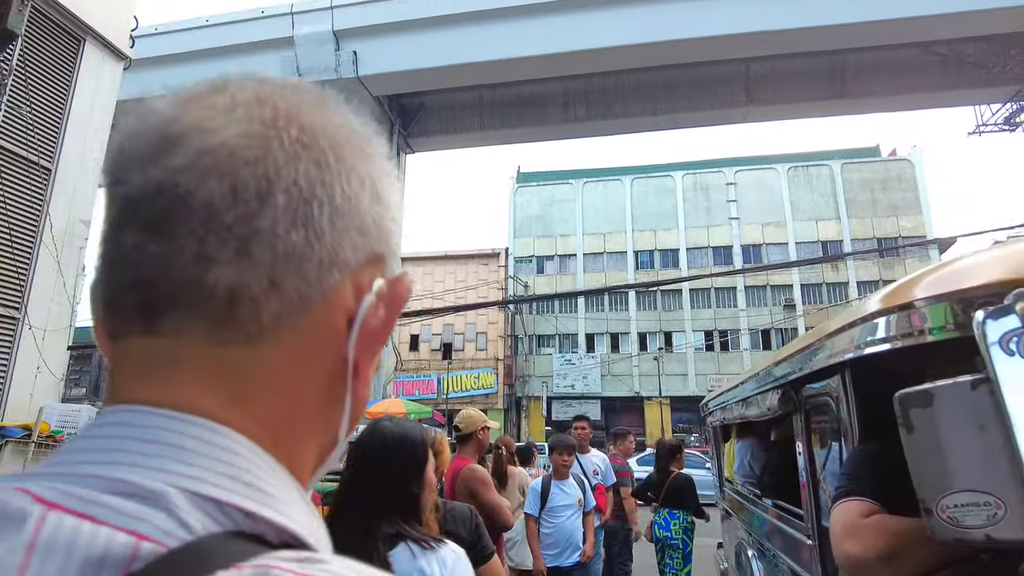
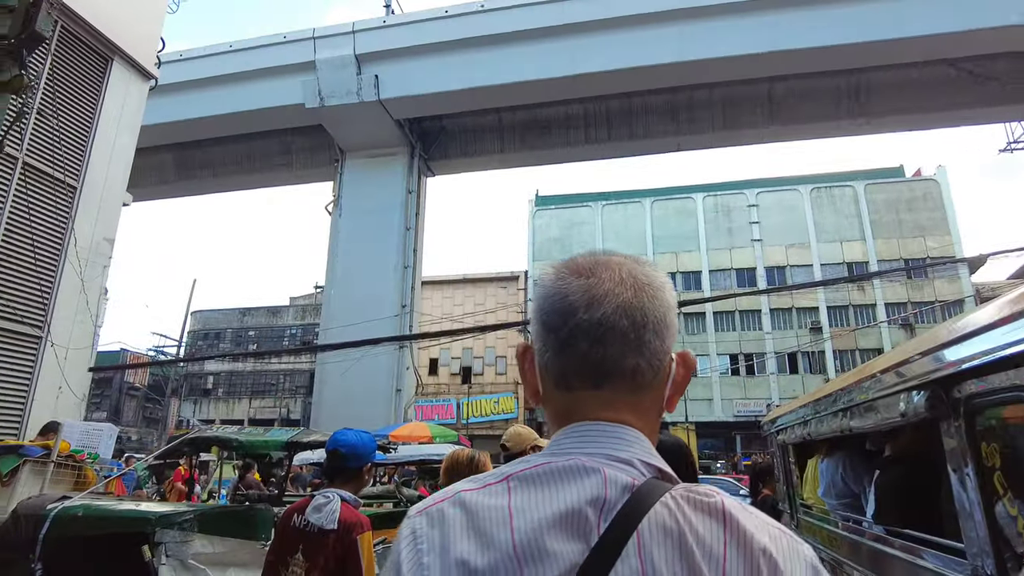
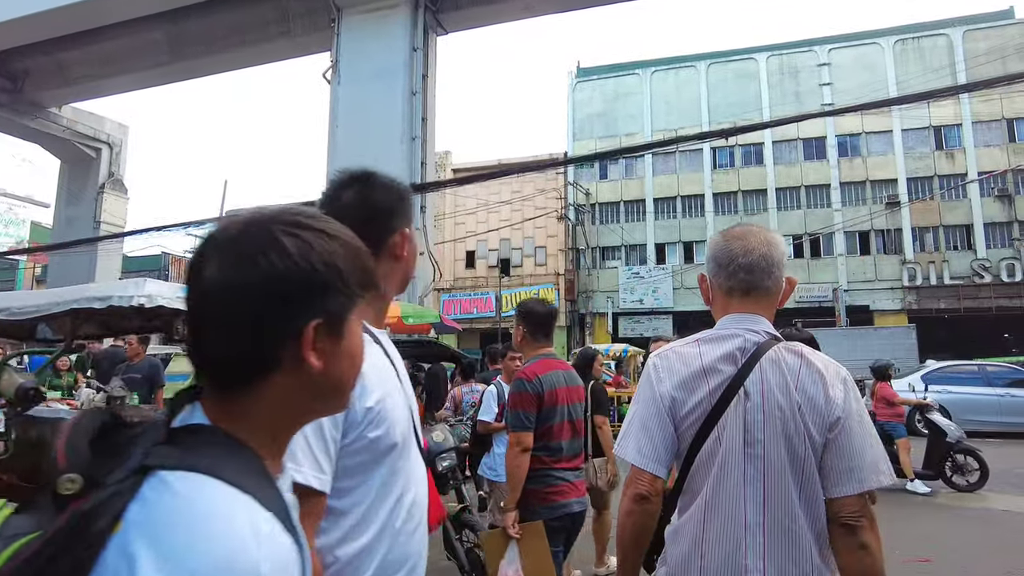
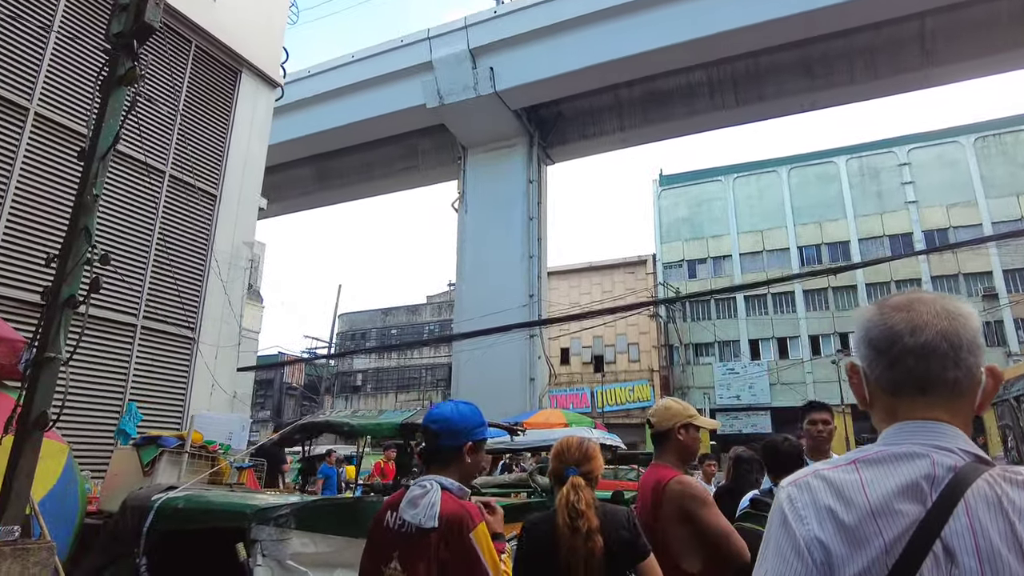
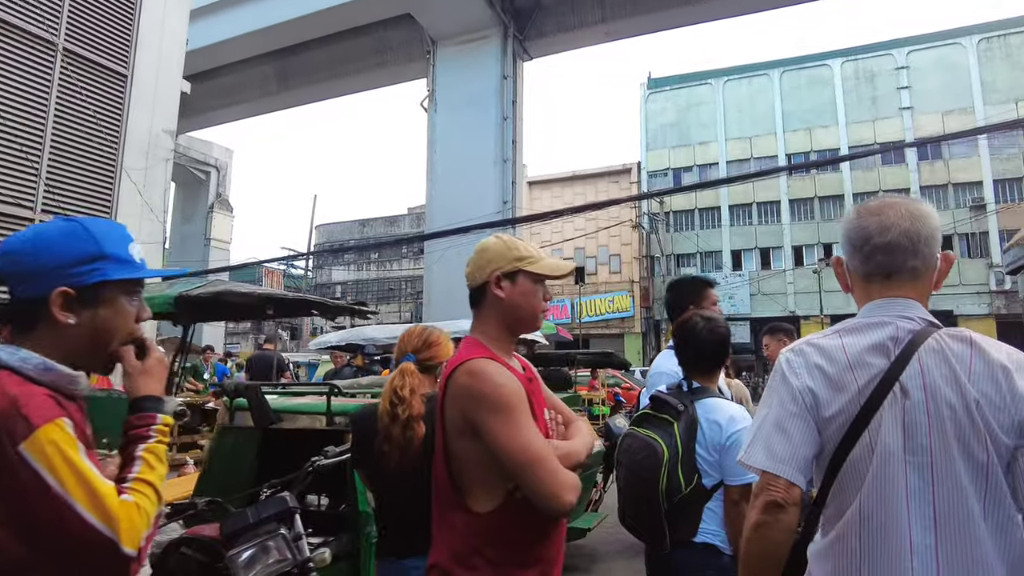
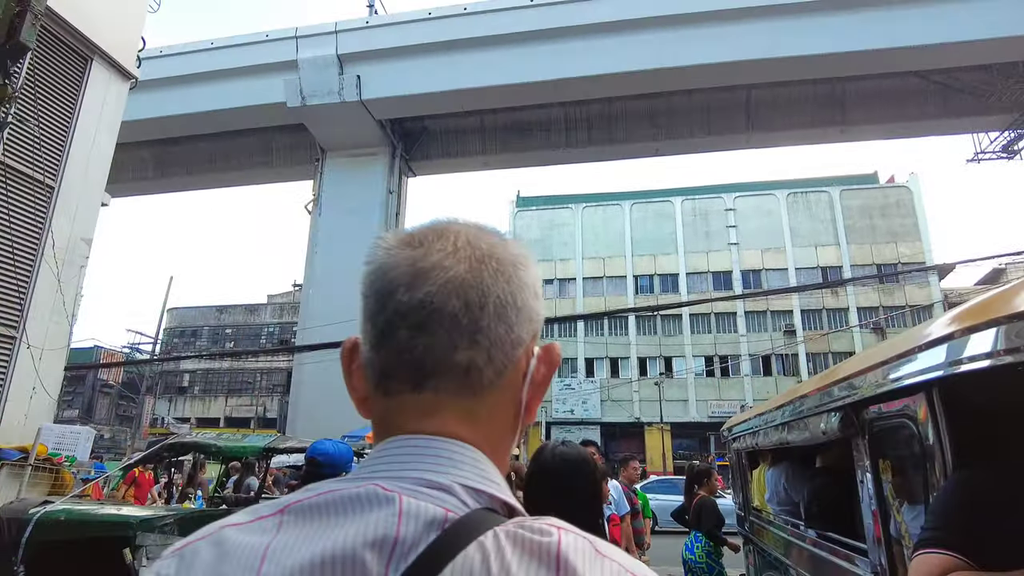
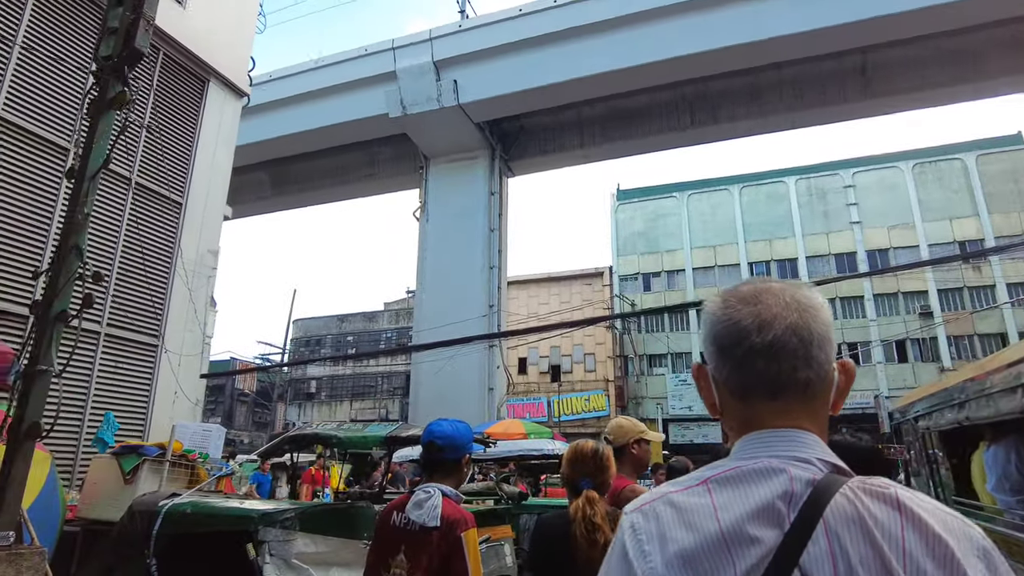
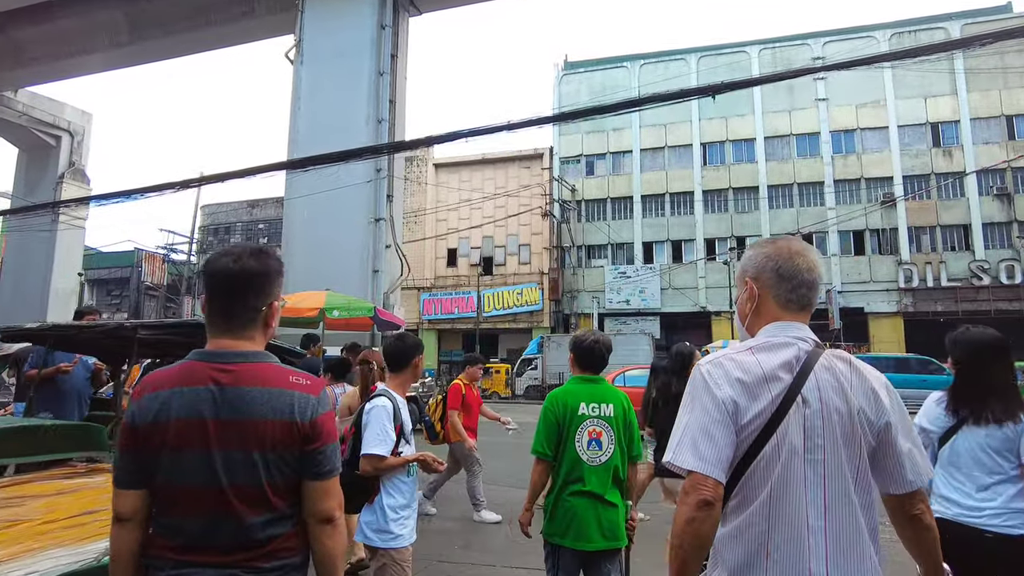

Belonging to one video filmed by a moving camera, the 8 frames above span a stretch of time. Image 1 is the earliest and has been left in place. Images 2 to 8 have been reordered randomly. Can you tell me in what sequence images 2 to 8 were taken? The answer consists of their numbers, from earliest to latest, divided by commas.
6, 2, 7, 4, 5, 3, 8
